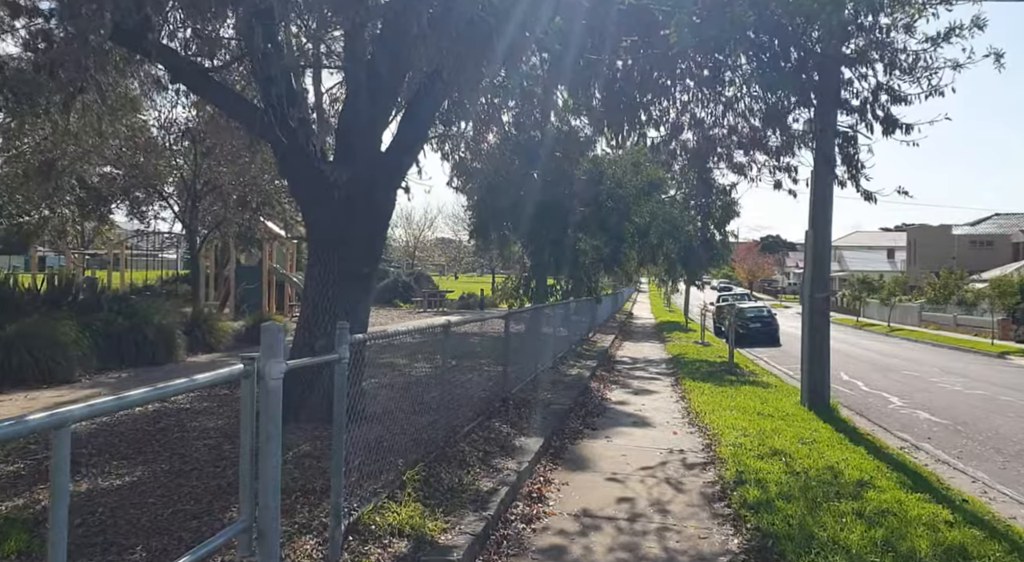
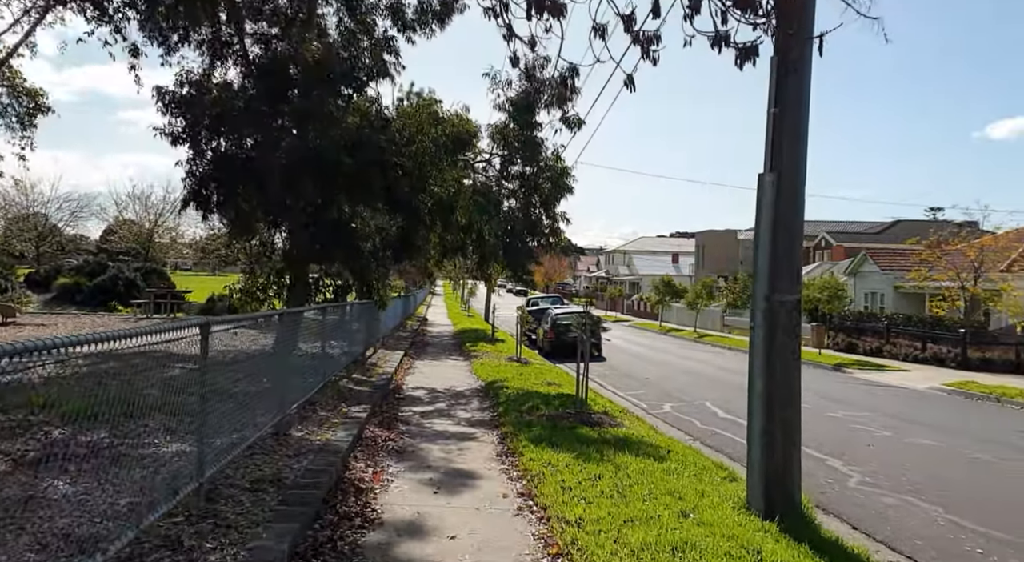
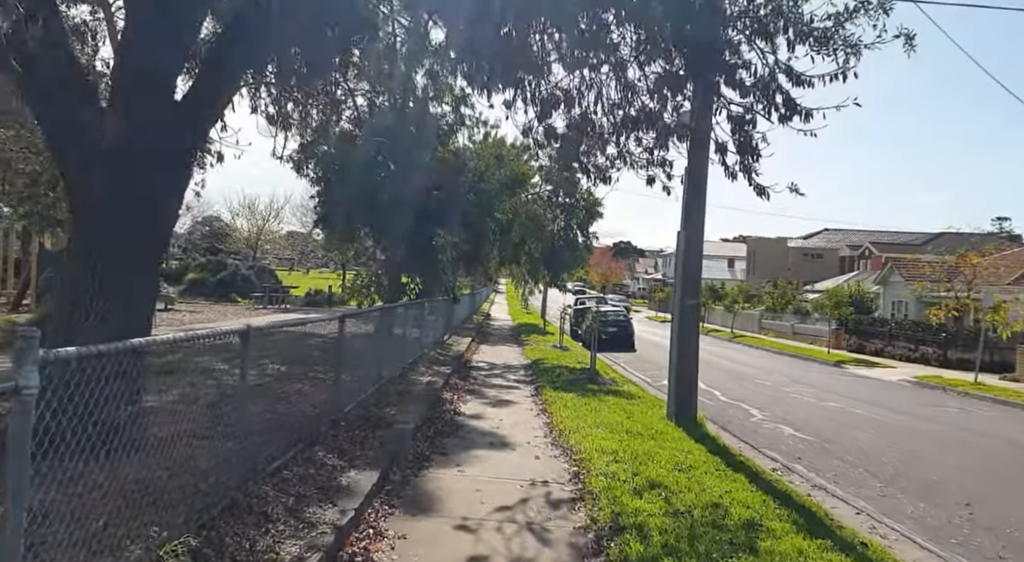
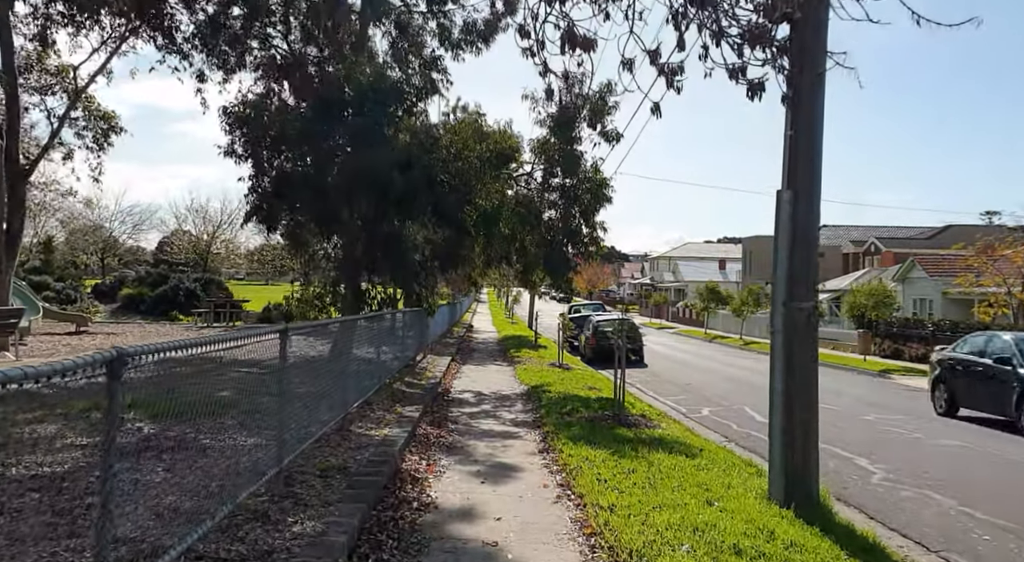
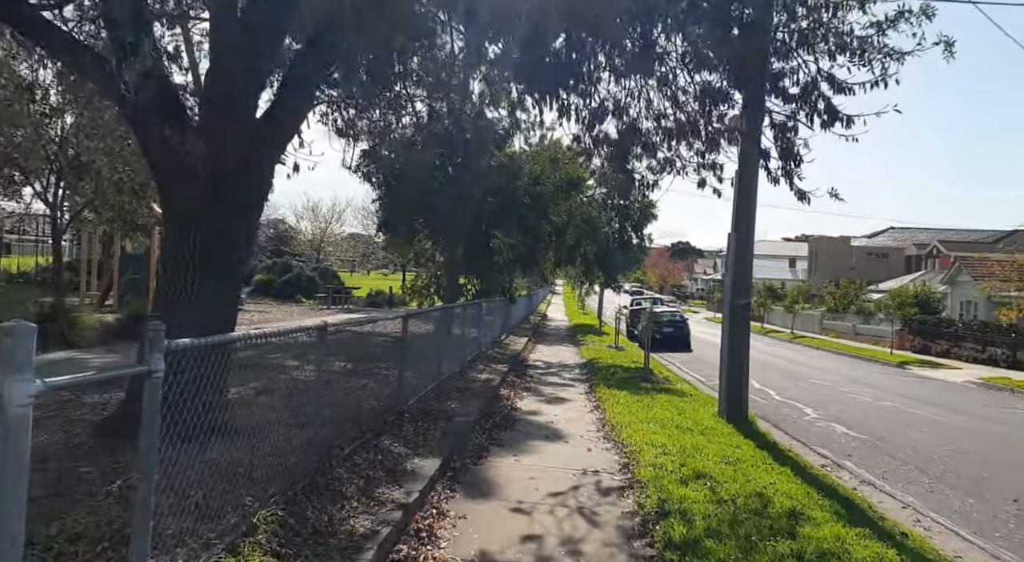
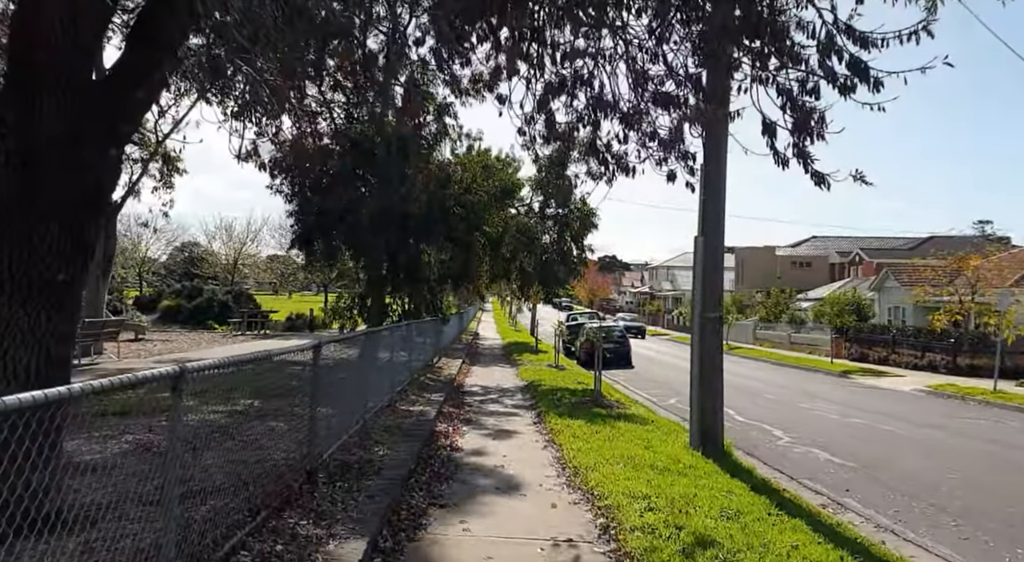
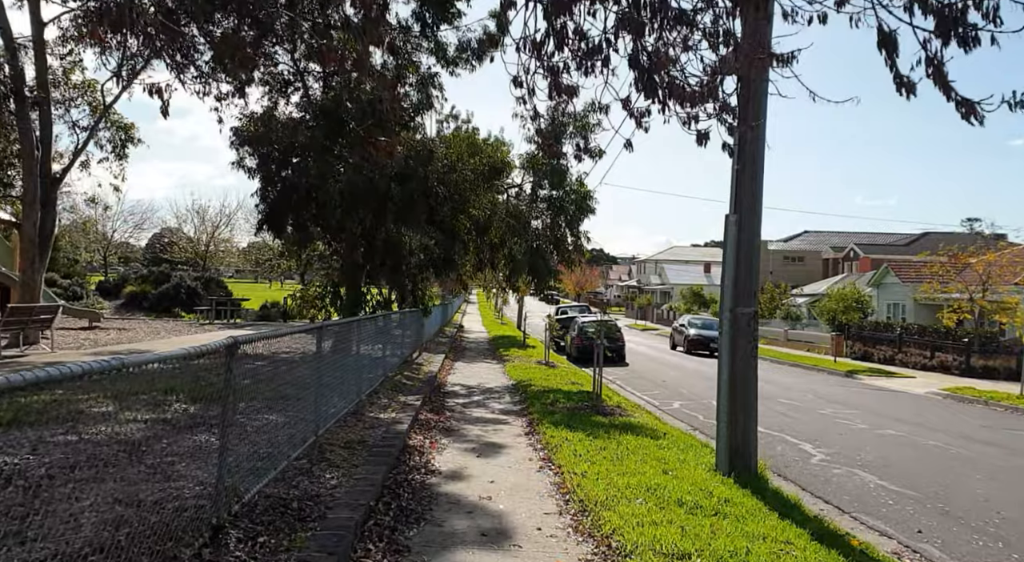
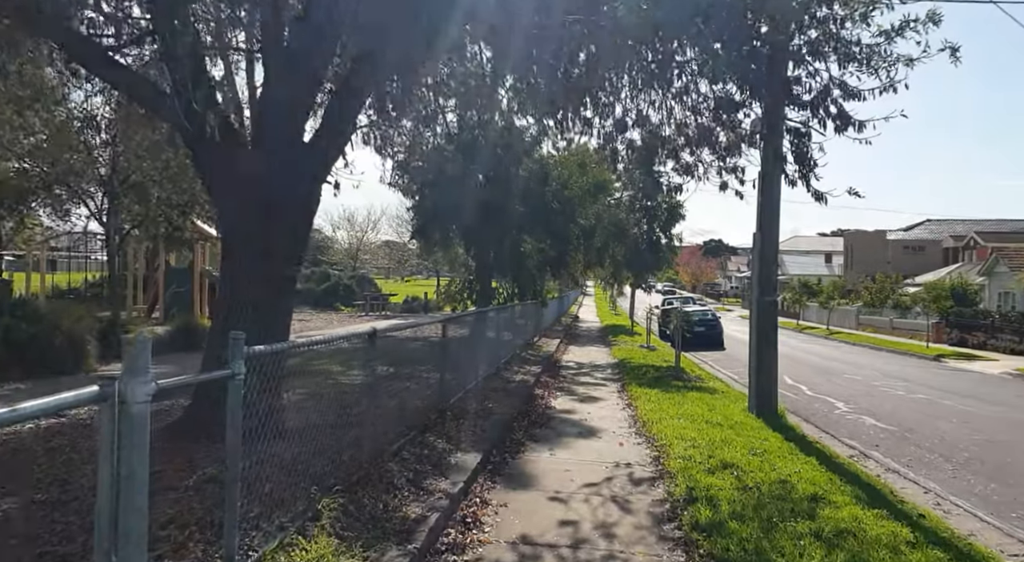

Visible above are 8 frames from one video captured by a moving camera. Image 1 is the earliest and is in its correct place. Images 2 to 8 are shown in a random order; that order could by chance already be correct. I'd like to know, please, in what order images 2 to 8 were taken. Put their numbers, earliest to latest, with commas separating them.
8, 5, 3, 6, 7, 4, 2
